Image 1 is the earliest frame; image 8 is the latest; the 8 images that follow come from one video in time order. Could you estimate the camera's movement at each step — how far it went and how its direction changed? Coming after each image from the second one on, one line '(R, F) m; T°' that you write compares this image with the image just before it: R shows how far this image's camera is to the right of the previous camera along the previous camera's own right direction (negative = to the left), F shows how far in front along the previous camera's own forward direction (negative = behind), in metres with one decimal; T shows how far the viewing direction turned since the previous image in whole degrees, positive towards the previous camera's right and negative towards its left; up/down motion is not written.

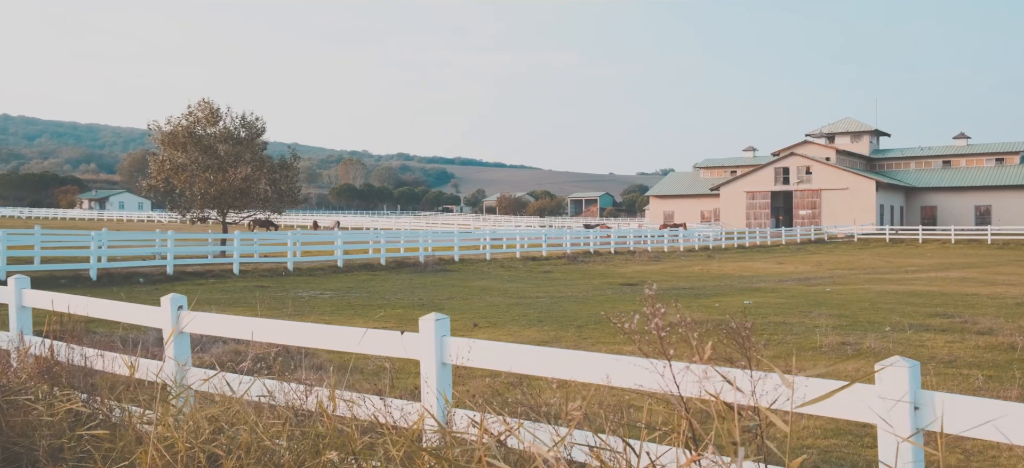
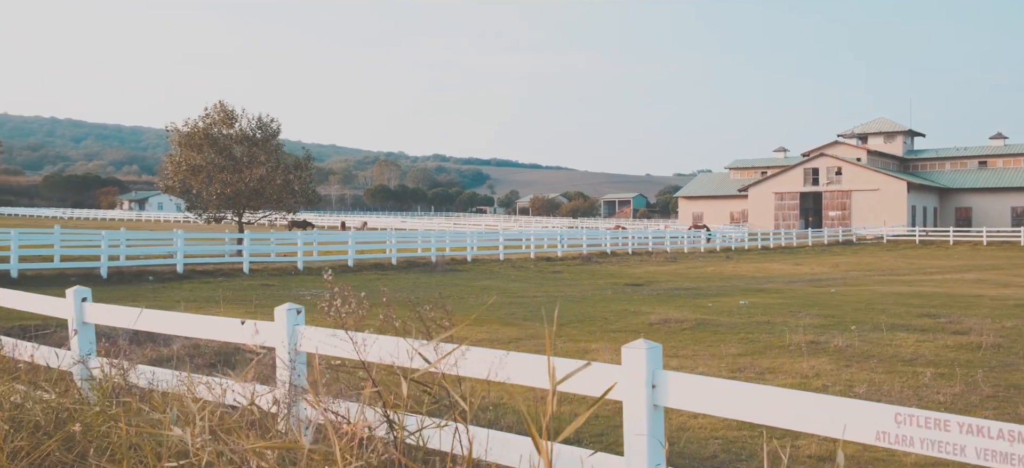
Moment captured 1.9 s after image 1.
(+0.6, -0.2) m; -2°
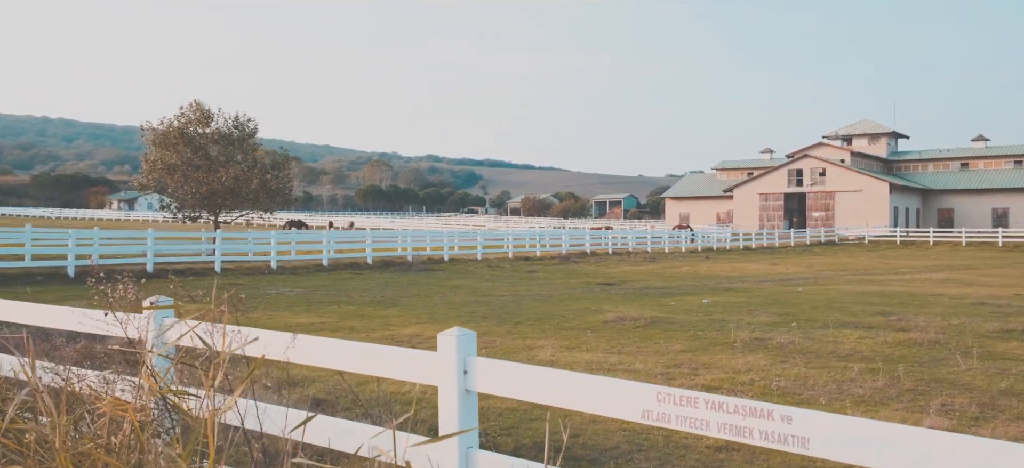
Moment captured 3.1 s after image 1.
(+0.4, -0.1) m; +1°
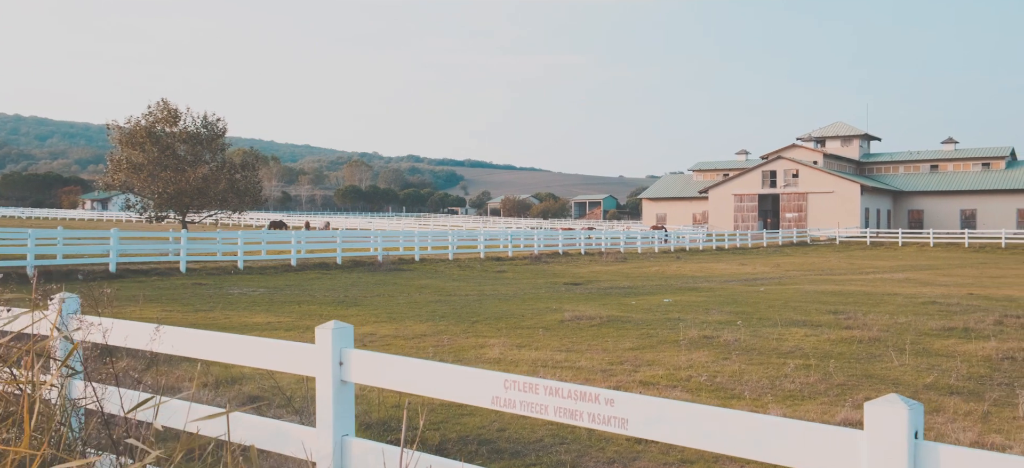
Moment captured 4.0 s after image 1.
(+0.3, -0.2) m; +2°
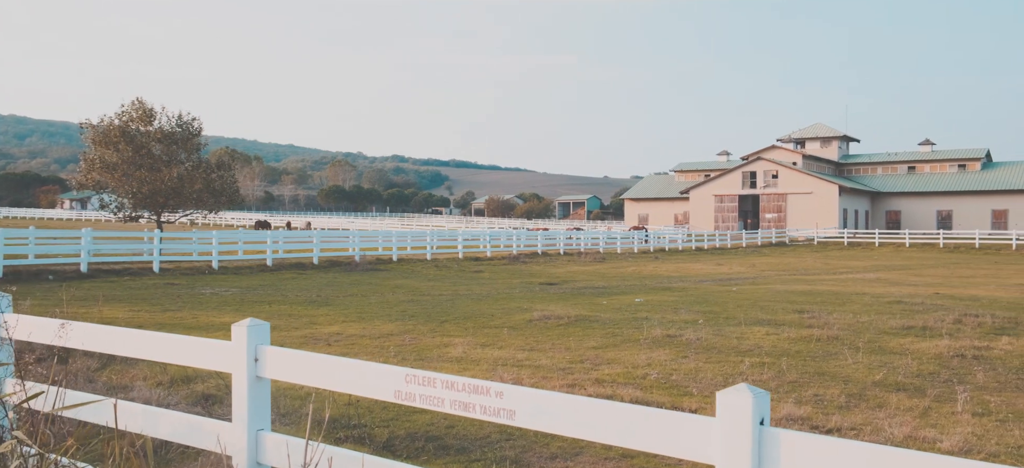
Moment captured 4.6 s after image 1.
(+0.2, -0.1) m; +1°
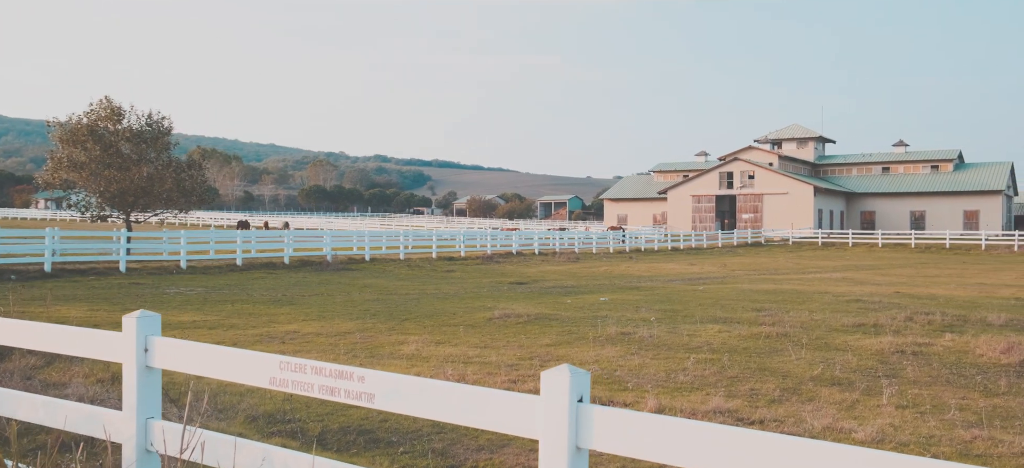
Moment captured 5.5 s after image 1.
(+0.3, -0.1) m; +1°
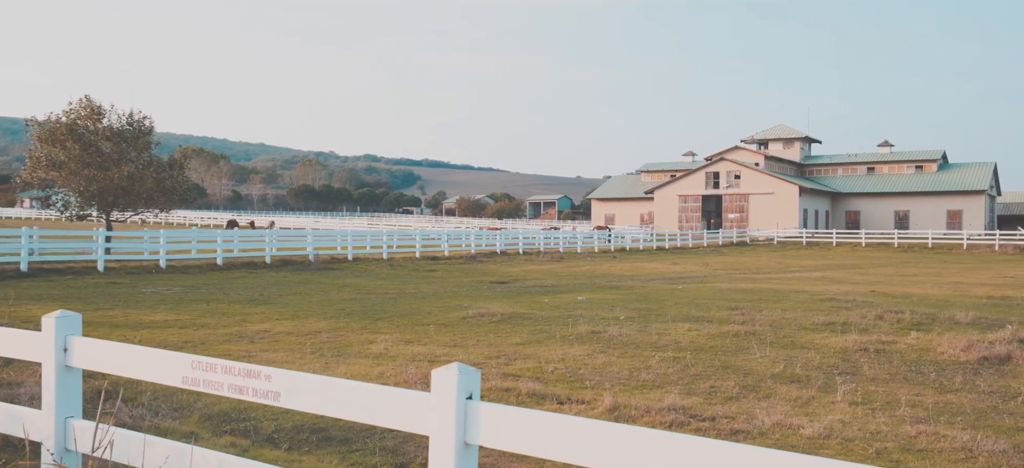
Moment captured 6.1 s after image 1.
(+0.2, 0.0) m; +1°
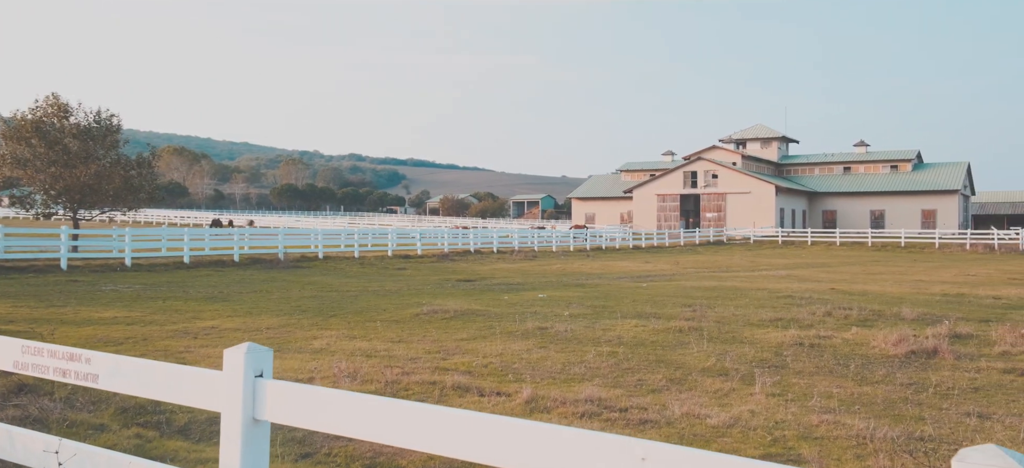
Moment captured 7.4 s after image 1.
(+0.4, -0.1) m; +1°
